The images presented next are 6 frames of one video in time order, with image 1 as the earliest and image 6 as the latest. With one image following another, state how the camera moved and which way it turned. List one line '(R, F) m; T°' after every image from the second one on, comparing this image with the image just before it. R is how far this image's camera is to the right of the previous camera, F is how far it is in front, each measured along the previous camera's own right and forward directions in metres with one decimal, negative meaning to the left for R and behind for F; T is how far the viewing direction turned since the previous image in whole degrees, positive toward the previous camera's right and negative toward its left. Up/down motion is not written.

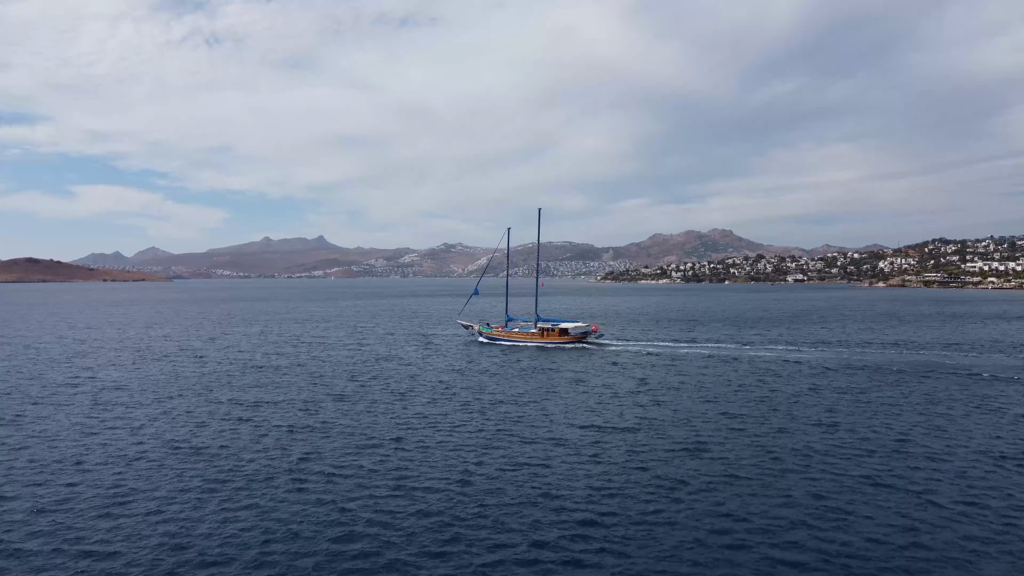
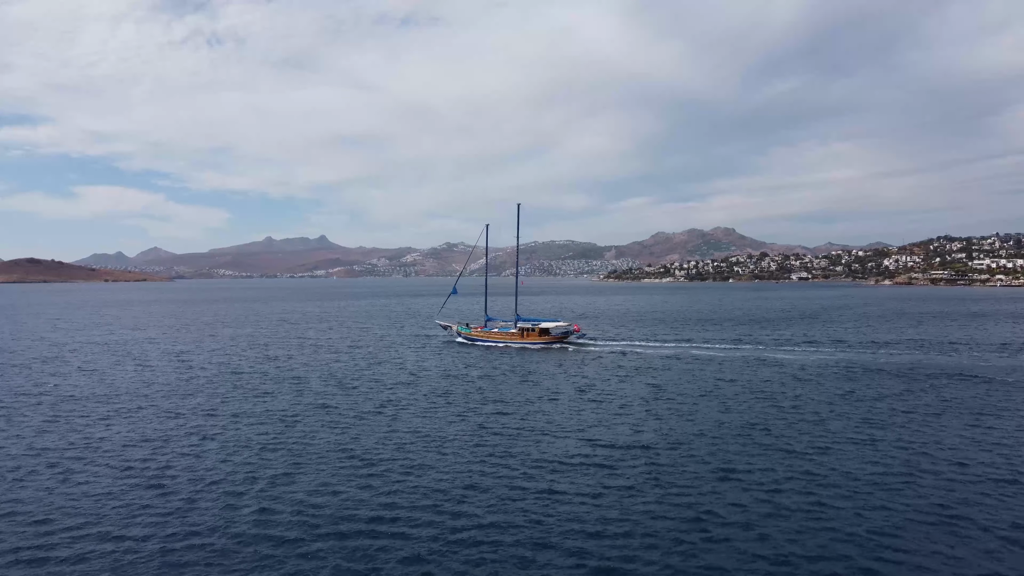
(+0.2, +1.9) m; 0°
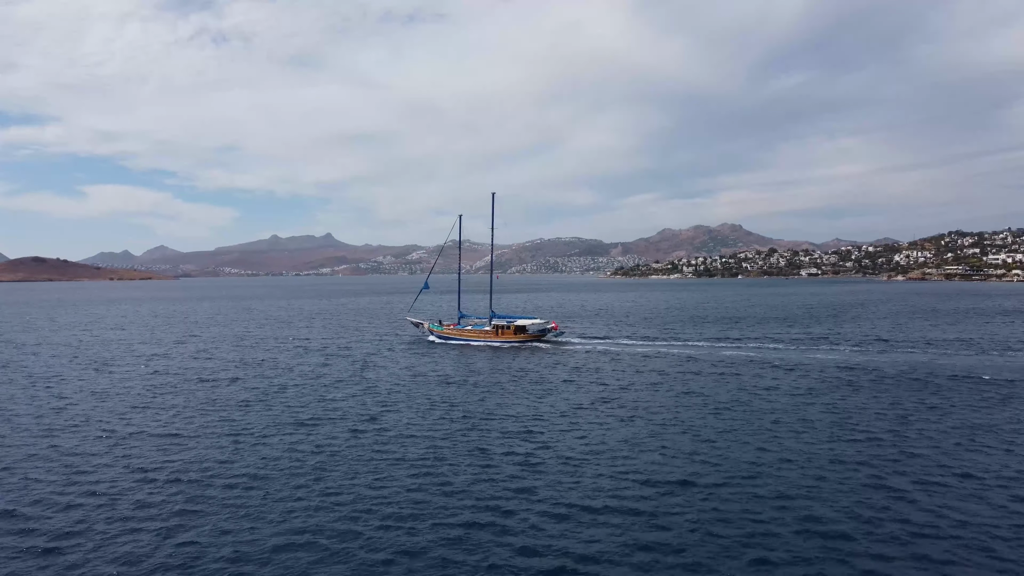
(-0.2, +3.6) m; -1°
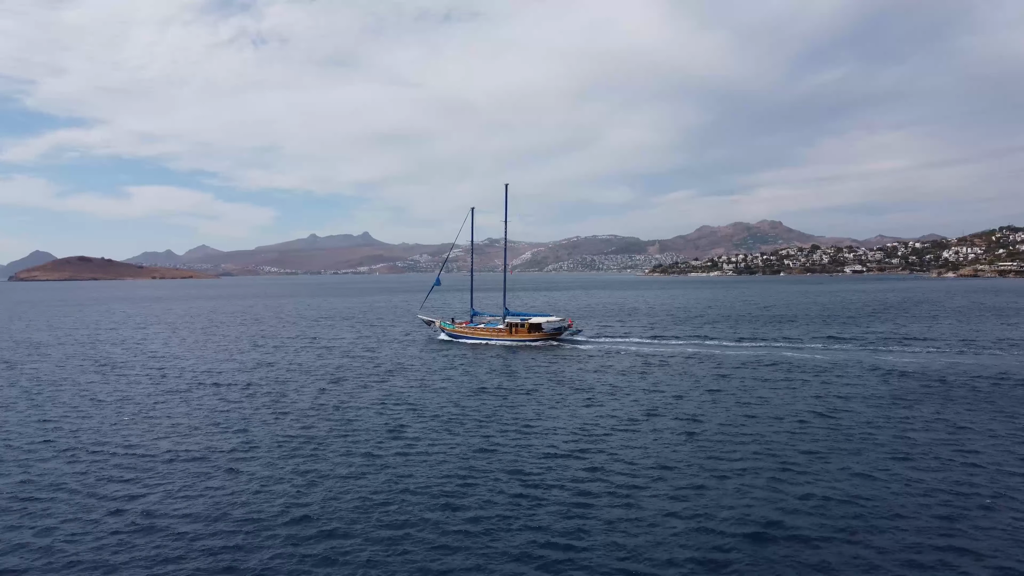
(-0.1, +3.9) m; -3°
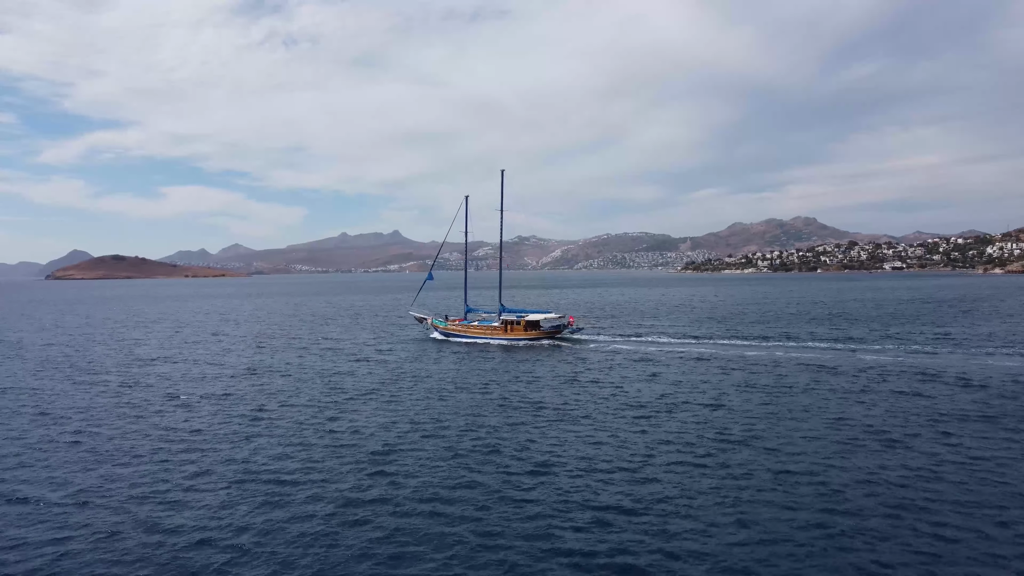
(-0.2, +4.4) m; -3°
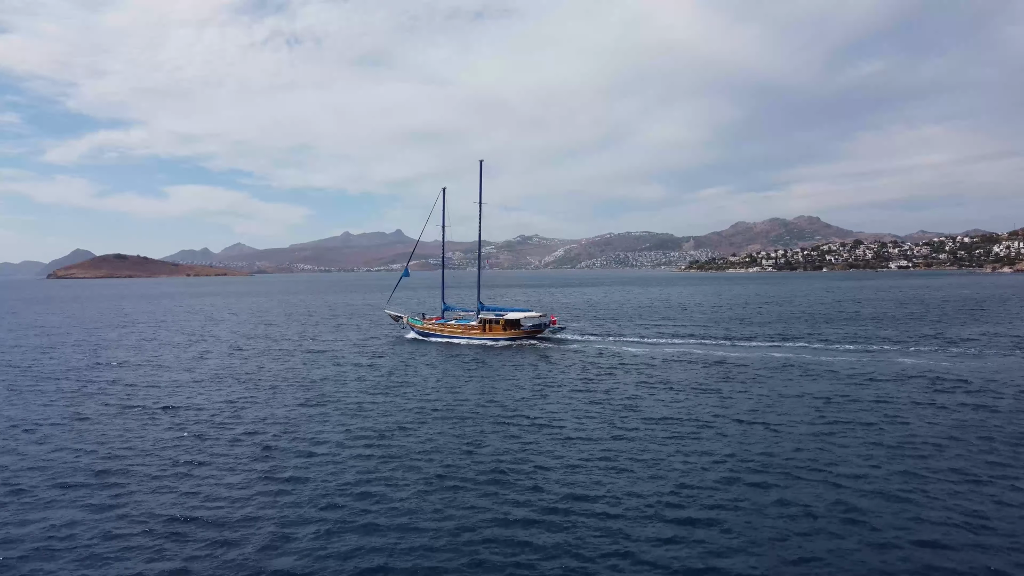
(0.0, +1.1) m; 0°
